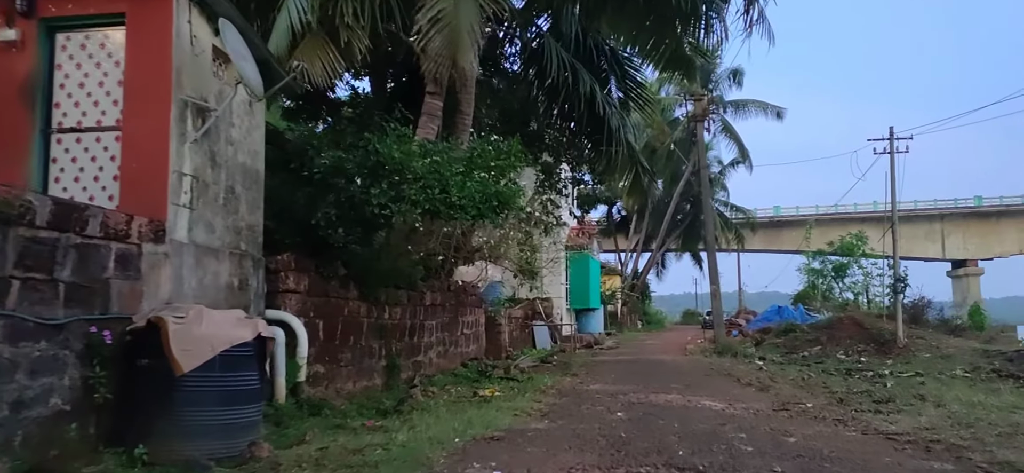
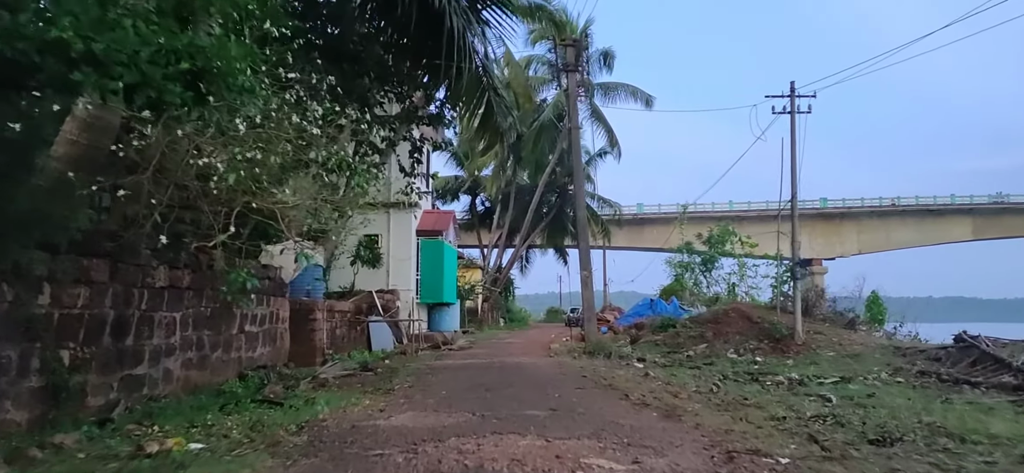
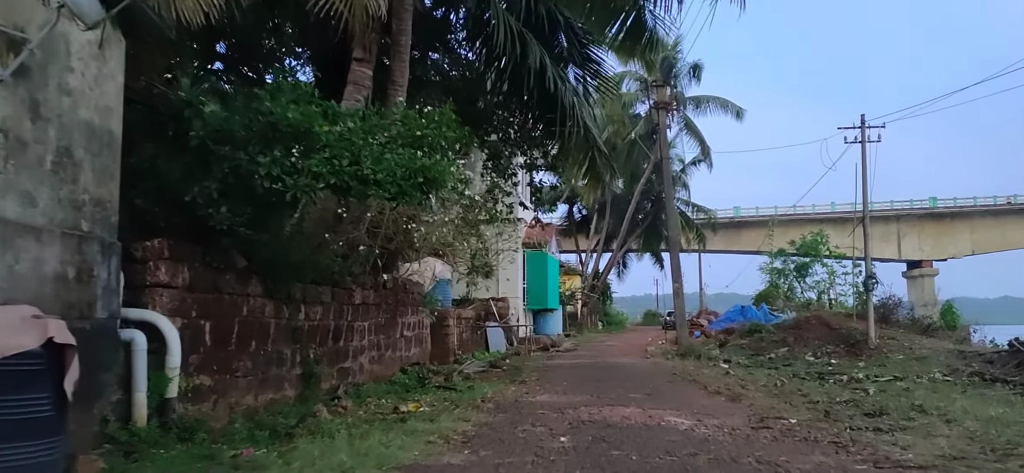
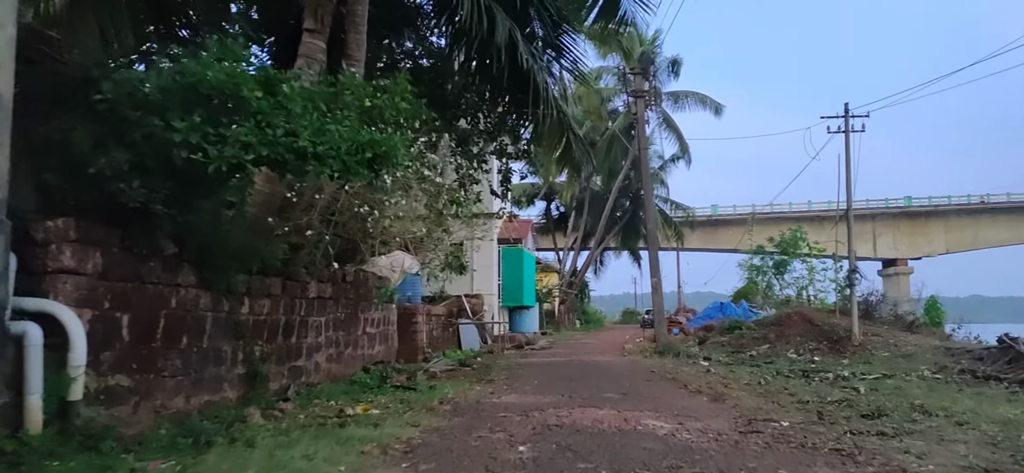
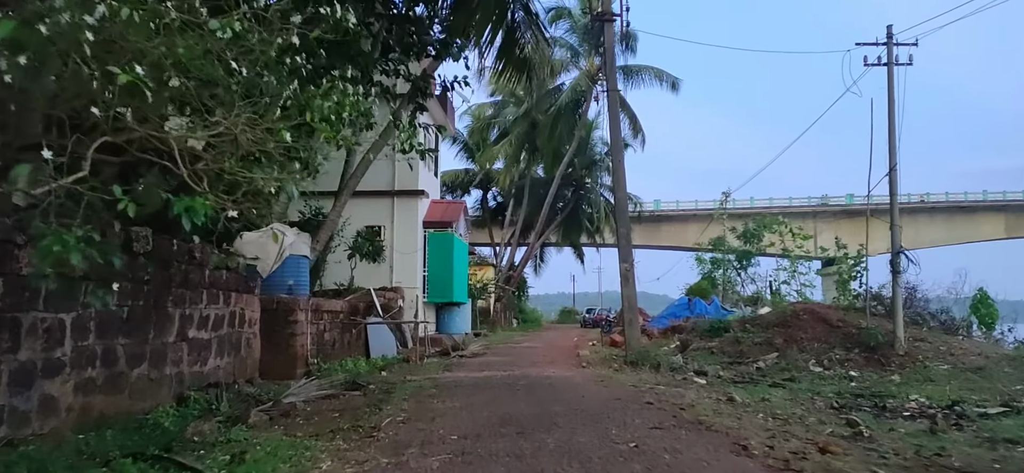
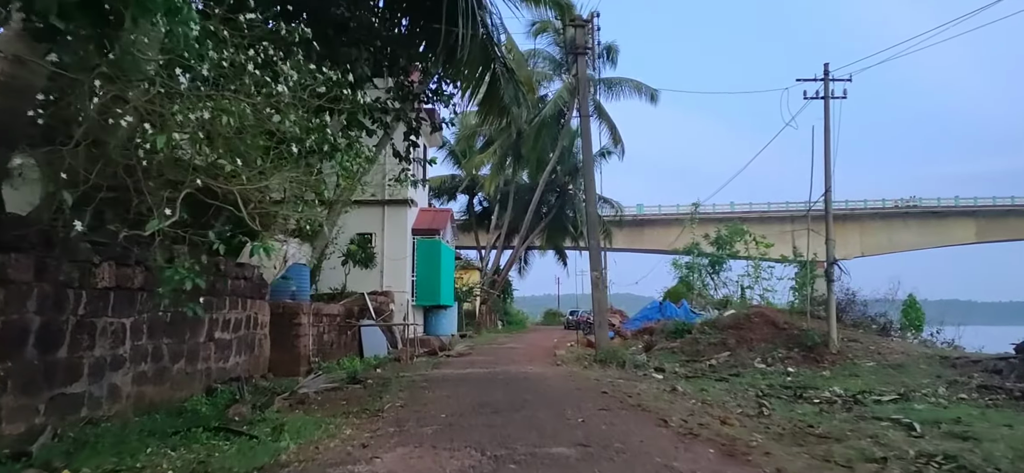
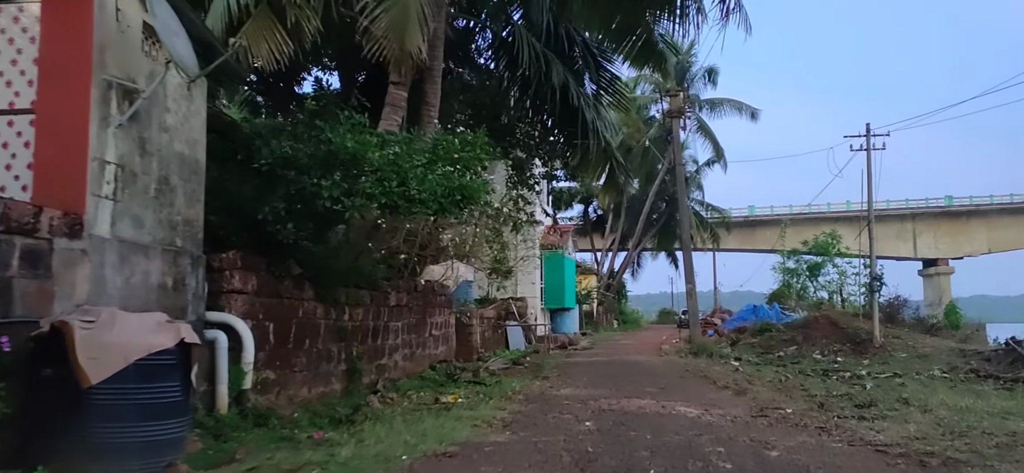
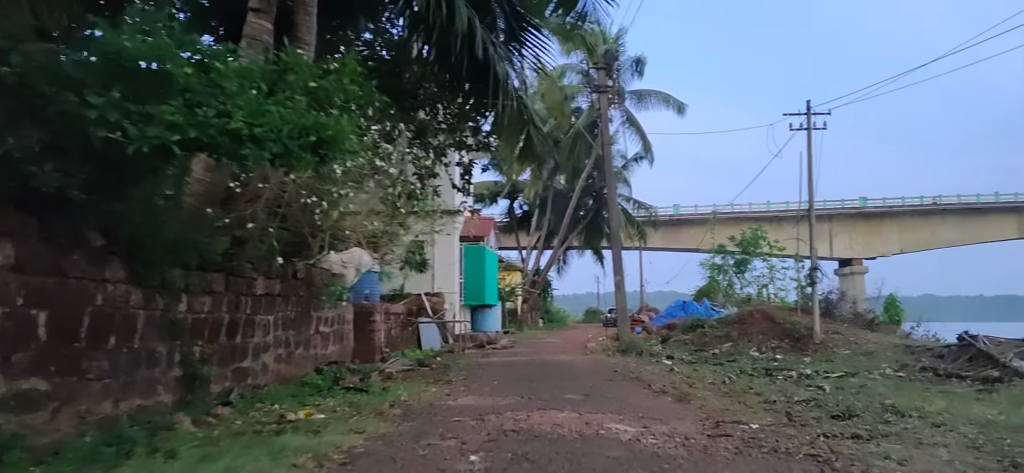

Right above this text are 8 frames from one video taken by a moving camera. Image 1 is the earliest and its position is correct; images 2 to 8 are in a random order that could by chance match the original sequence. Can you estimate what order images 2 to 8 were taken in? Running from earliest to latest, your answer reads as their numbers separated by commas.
7, 3, 4, 8, 2, 6, 5
